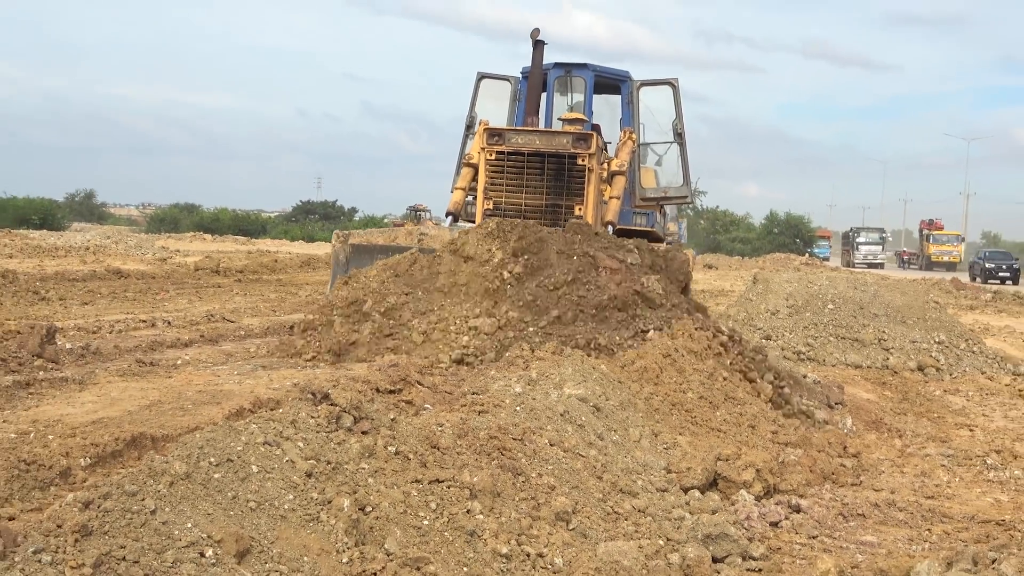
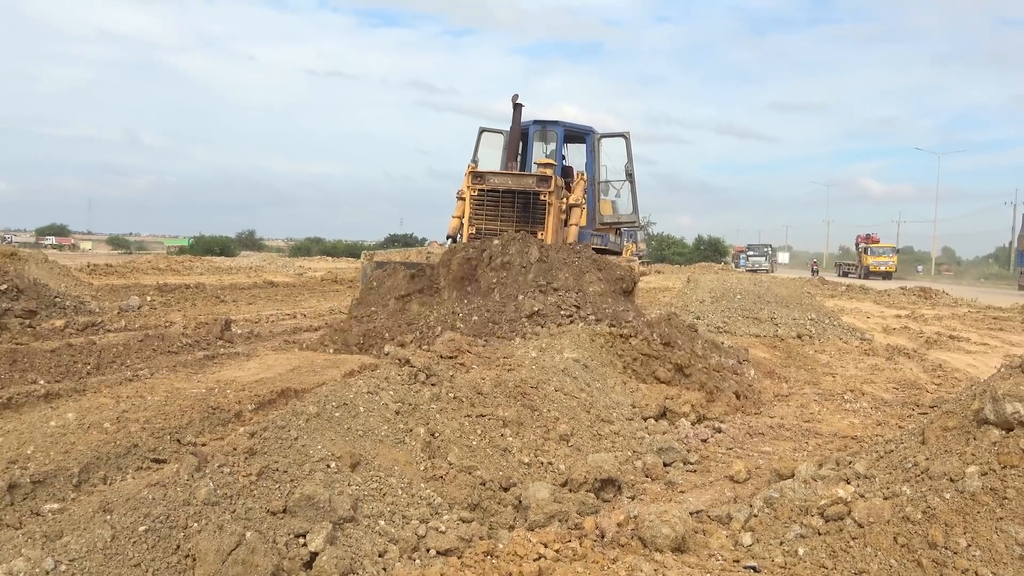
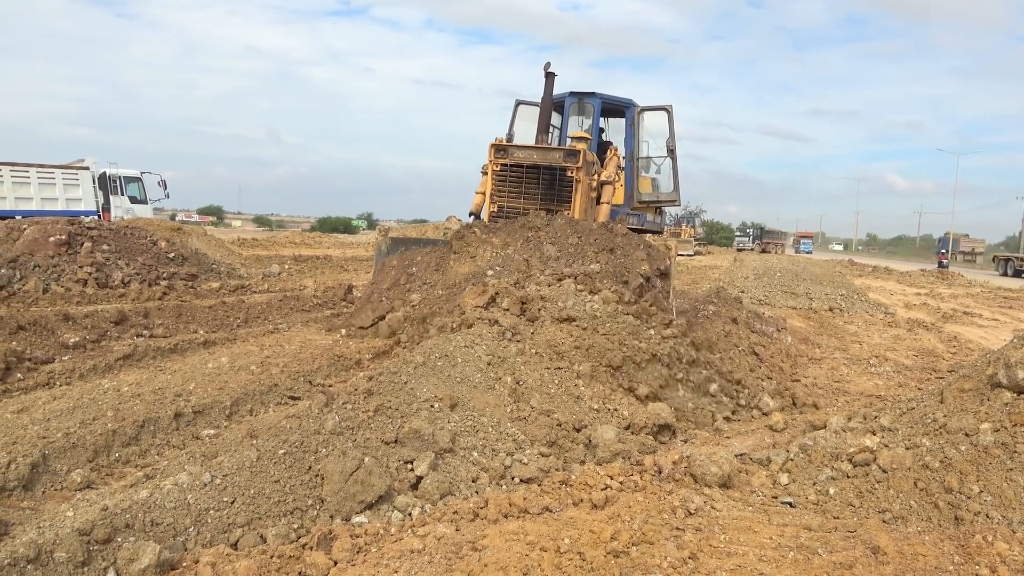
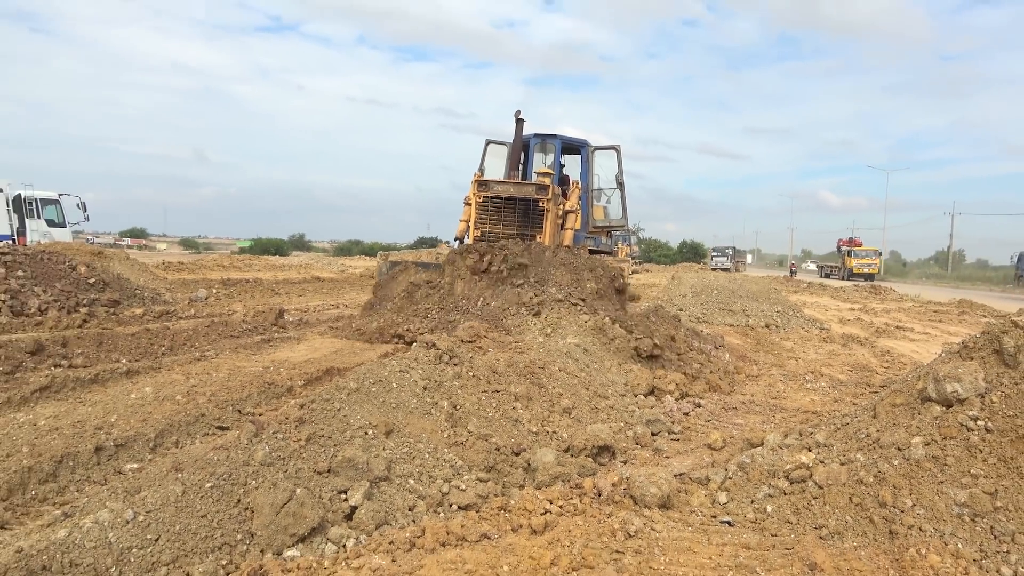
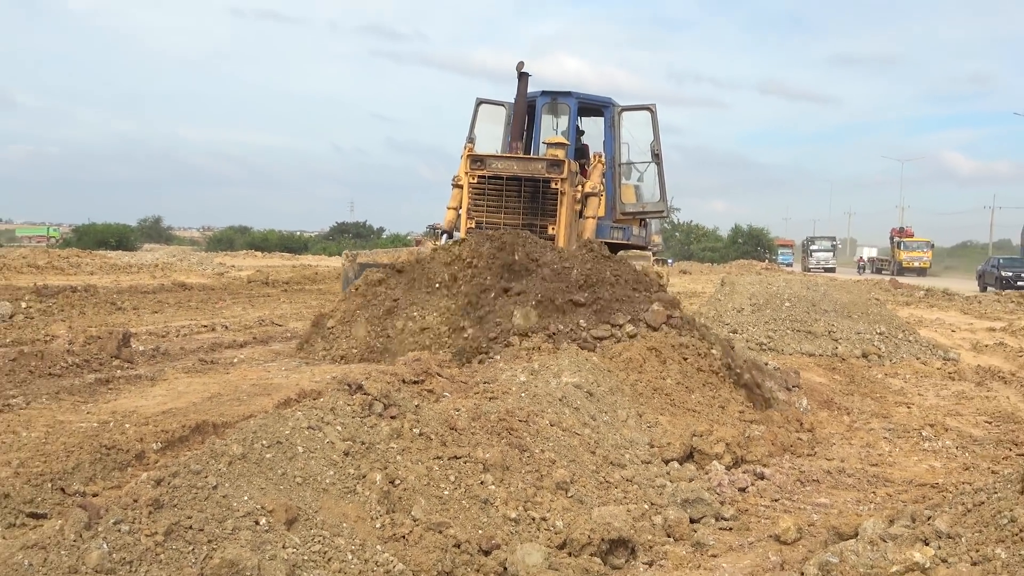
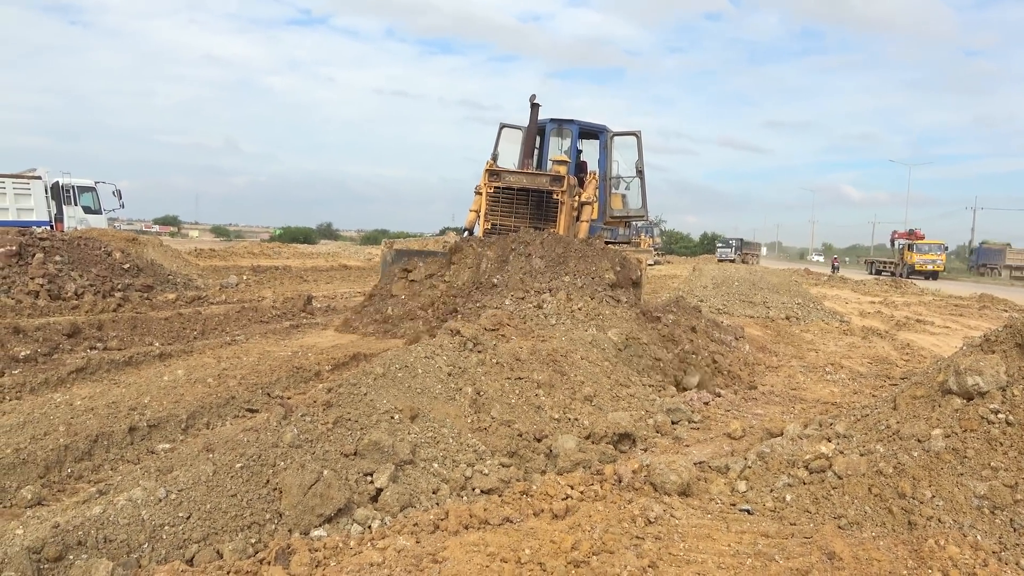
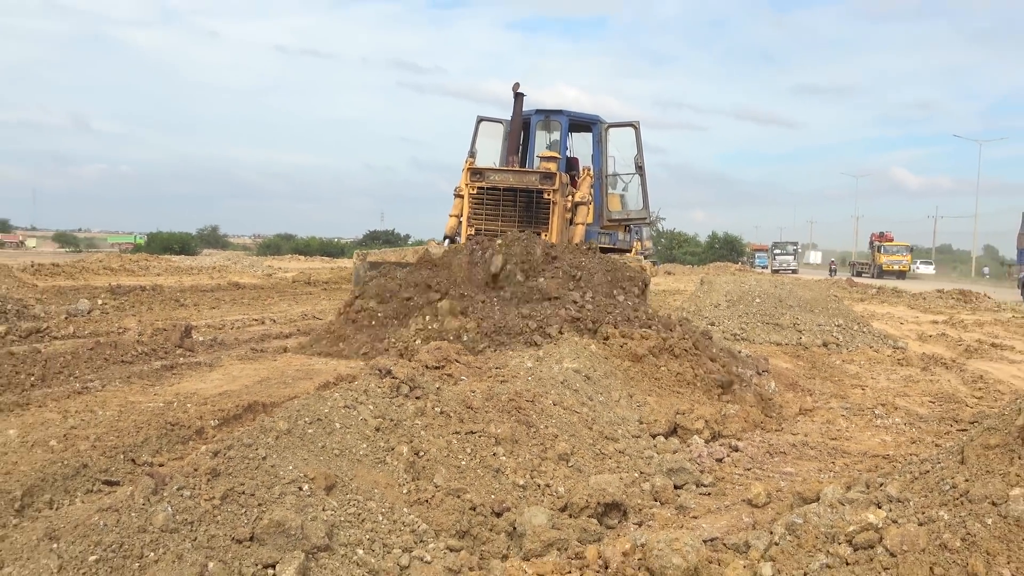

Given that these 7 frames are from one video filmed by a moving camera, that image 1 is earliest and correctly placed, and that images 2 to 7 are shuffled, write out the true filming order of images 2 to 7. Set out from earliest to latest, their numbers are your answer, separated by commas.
5, 7, 2, 4, 6, 3
